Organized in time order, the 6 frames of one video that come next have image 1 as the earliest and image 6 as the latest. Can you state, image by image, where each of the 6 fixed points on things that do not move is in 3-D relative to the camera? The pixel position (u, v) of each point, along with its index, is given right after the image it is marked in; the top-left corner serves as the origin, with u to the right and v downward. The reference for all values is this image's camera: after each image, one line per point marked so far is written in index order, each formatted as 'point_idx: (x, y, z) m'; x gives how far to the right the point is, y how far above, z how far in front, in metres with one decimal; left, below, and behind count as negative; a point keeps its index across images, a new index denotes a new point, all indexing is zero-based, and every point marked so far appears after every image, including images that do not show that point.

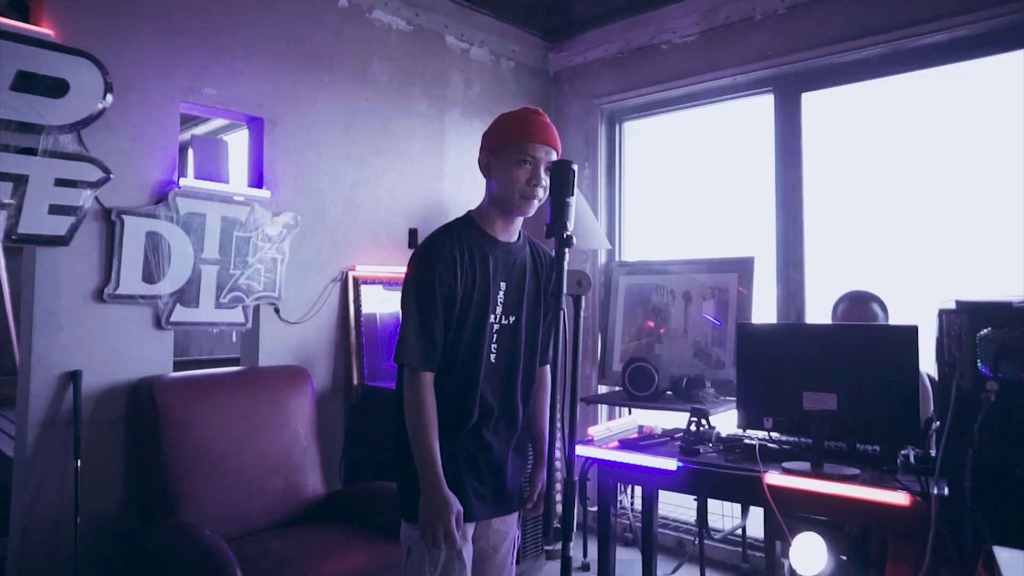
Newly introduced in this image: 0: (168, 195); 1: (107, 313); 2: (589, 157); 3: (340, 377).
0: (-1.0, +0.3, +2.6) m
1: (-1.2, -0.1, +2.5) m
2: (+0.4, +0.6, +4.0) m
3: (-0.6, -0.3, +3.2) m
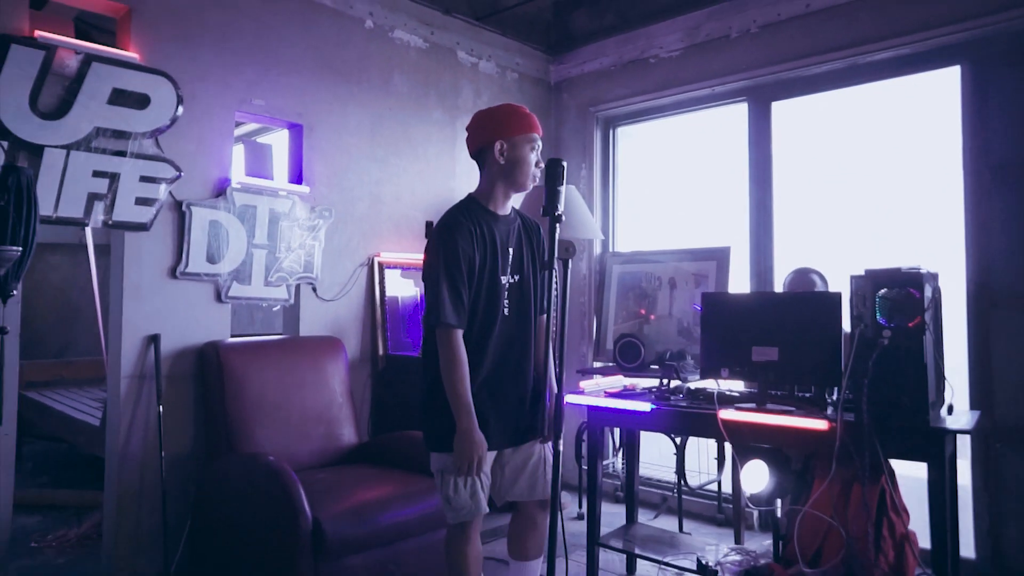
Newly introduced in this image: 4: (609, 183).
0: (-1.0, +0.4, +3.1) m
1: (-1.1, 0.0, +3.0) m
2: (+0.4, +0.7, +4.5) m
3: (-0.6, -0.3, +3.6) m
4: (+0.5, +0.5, +4.5) m
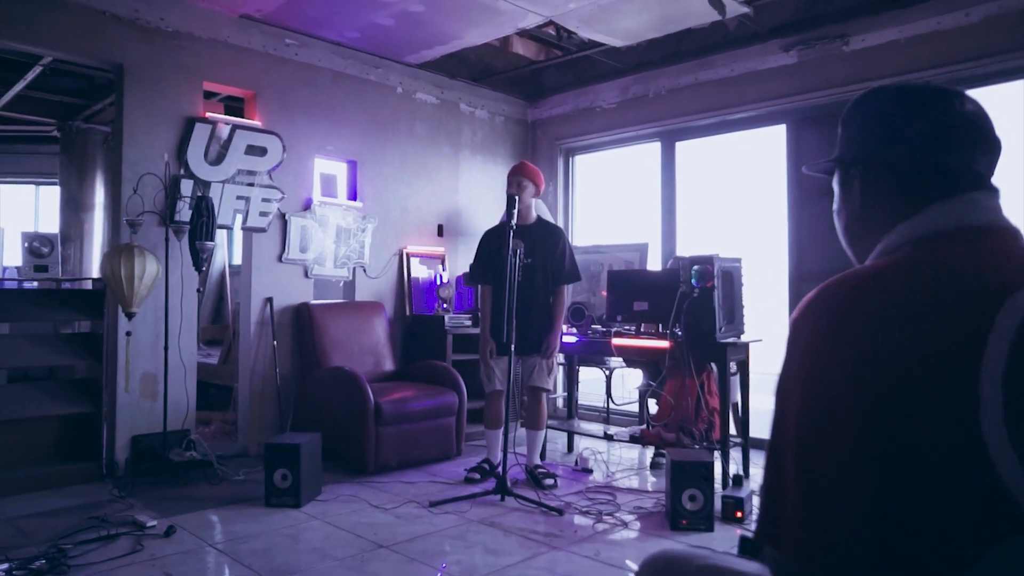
0: (-1.1, +0.5, +4.8) m
1: (-1.2, +0.1, +4.7) m
2: (+0.3, +0.8, +6.2) m
3: (-0.7, -0.1, +5.4) m
4: (+0.4, +0.7, +6.2) m
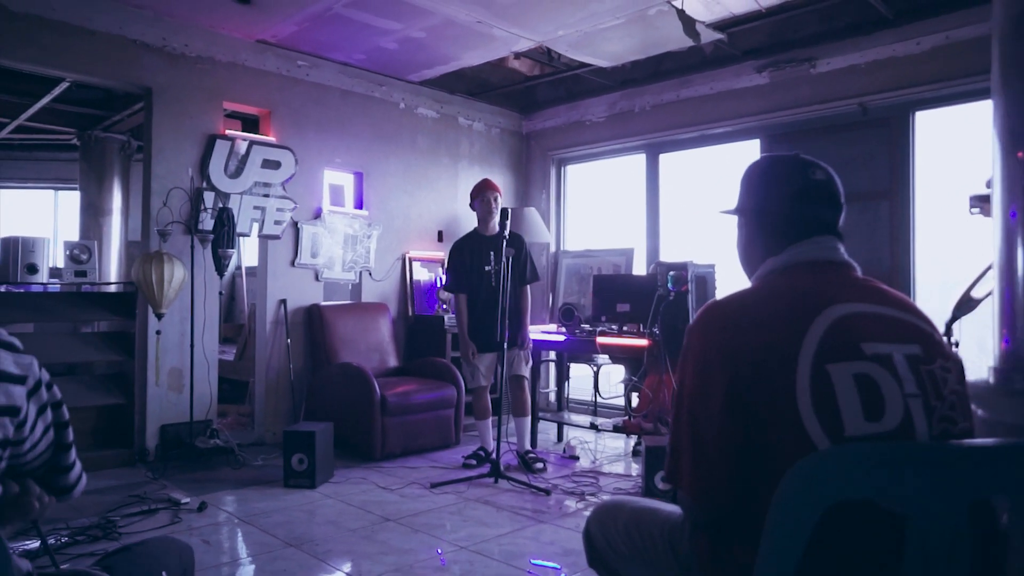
0: (-1.2, +0.4, +5.2) m
1: (-1.3, +0.1, +5.1) m
2: (+0.3, +0.8, +6.6) m
3: (-0.7, -0.2, +5.8) m
4: (+0.4, +0.6, +6.6) m
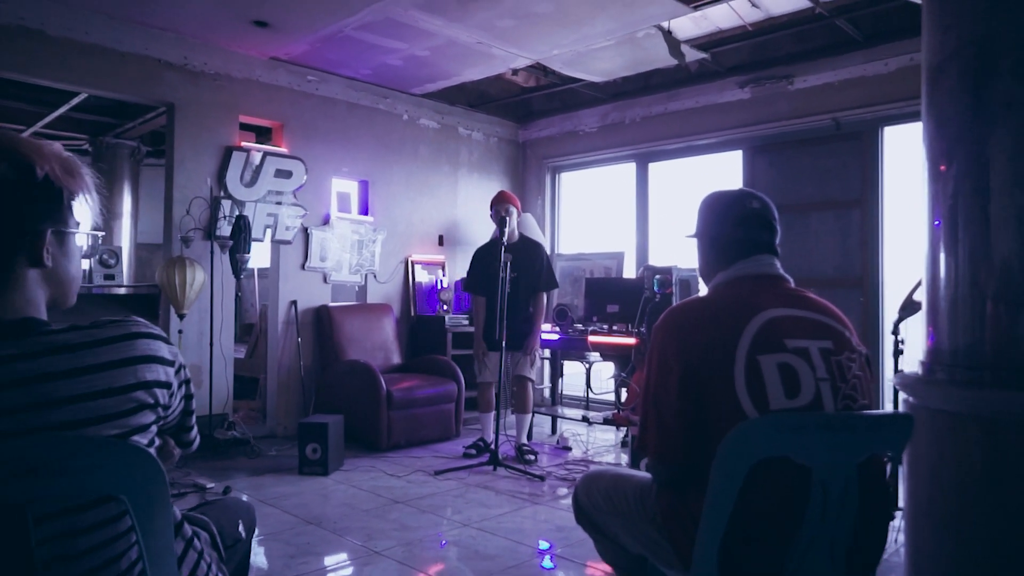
0: (-1.2, +0.4, +5.5) m
1: (-1.3, +0.1, +5.4) m
2: (+0.2, +0.8, +6.9) m
3: (-0.8, -0.2, +6.1) m
4: (+0.3, +0.6, +6.9) m
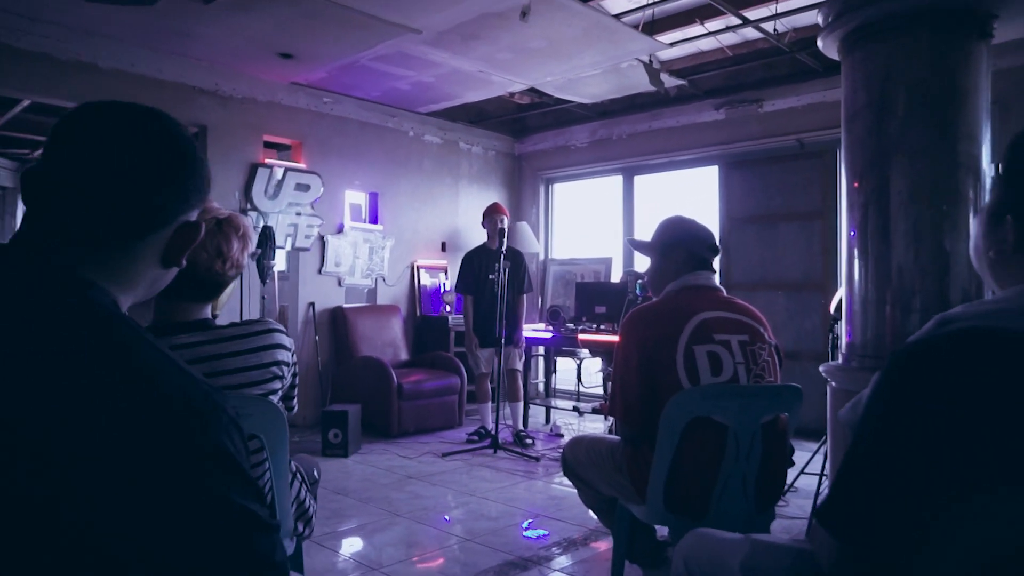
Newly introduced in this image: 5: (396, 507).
0: (-1.2, +0.4, +6.1) m
1: (-1.3, +0.1, +5.9) m
2: (+0.2, +0.7, +7.5) m
3: (-0.8, -0.2, +6.6) m
4: (+0.3, +0.6, +7.5) m
5: (-0.5, -0.9, +3.7) m
